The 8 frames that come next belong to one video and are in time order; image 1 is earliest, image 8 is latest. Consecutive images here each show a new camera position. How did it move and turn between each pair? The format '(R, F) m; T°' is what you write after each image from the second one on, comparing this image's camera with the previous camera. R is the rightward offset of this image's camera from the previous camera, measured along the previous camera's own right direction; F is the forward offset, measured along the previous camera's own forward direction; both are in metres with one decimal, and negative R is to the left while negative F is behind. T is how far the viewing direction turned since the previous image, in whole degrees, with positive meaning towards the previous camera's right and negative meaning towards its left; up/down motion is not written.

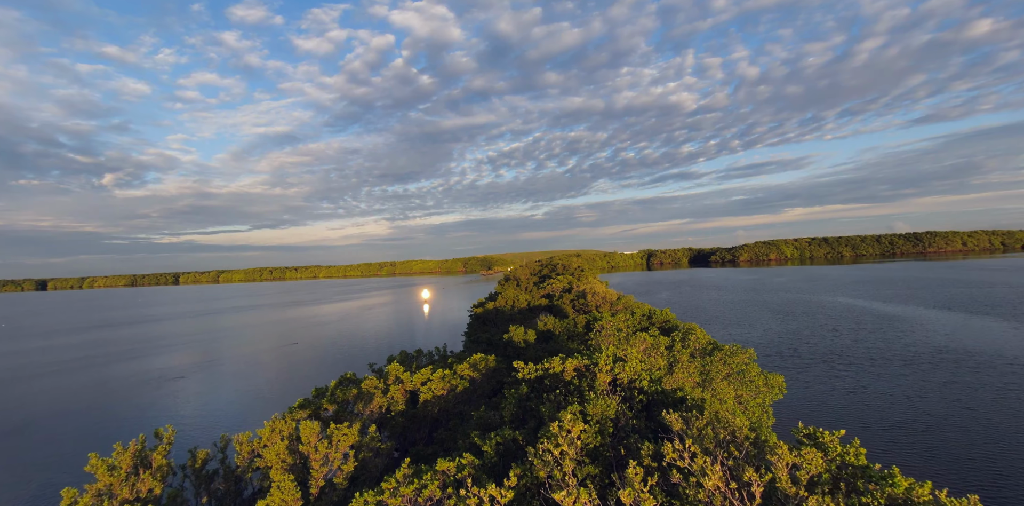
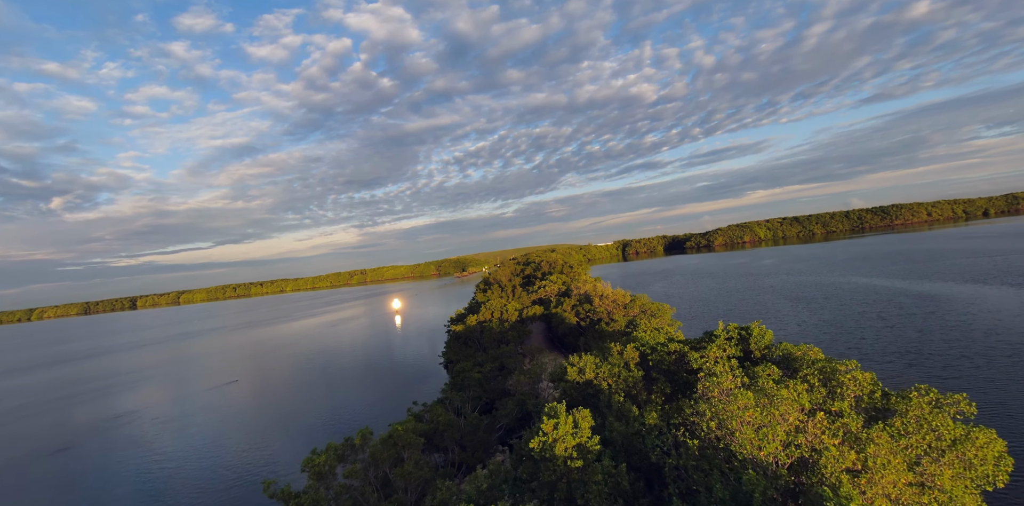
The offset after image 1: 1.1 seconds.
(-0.6, +6.6) m; +3°
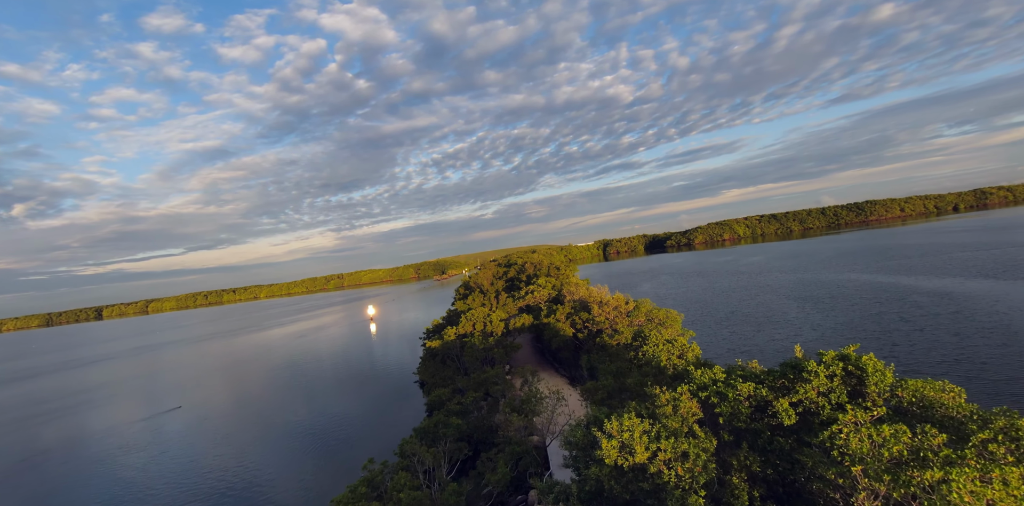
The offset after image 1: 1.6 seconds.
(-0.2, +3.6) m; +2°
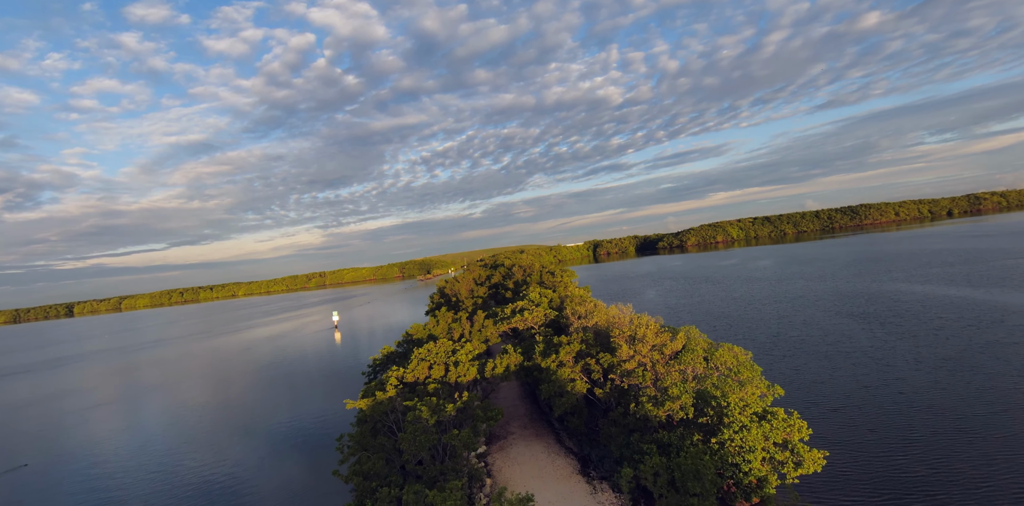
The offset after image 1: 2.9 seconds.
(+0.3, +8.0) m; +1°
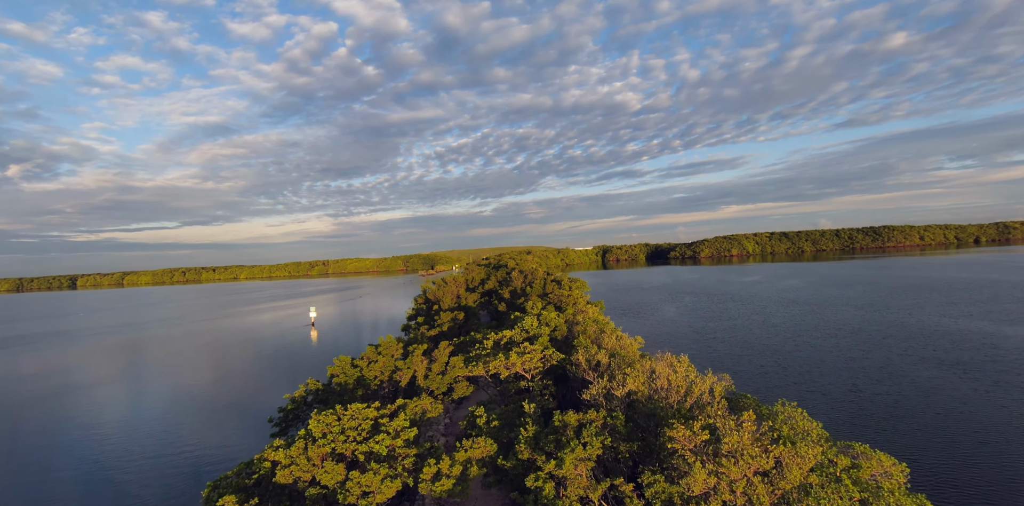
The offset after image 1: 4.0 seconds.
(+0.5, +6.7) m; -1°
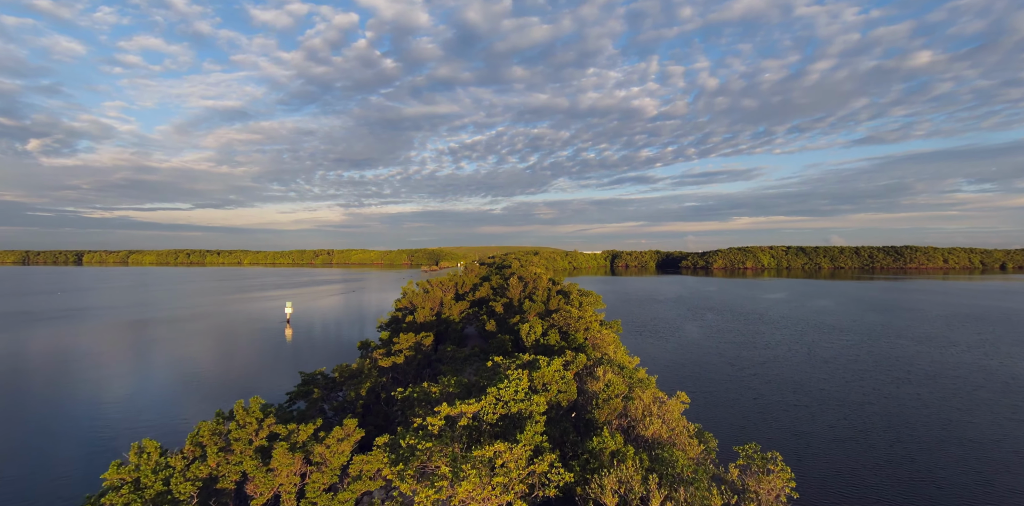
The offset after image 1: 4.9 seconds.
(+0.5, +5.9) m; -1°
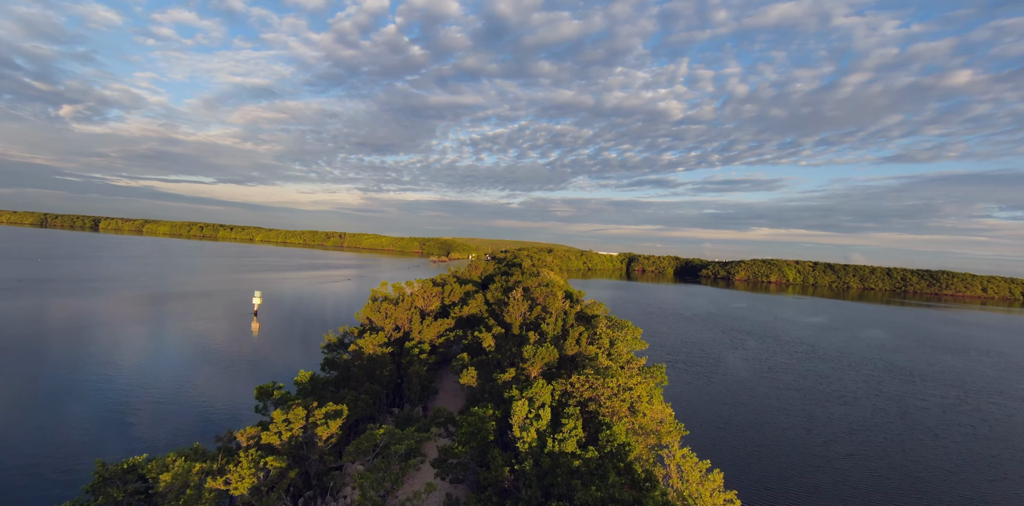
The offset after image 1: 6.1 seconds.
(+0.3, +7.4) m; -2°
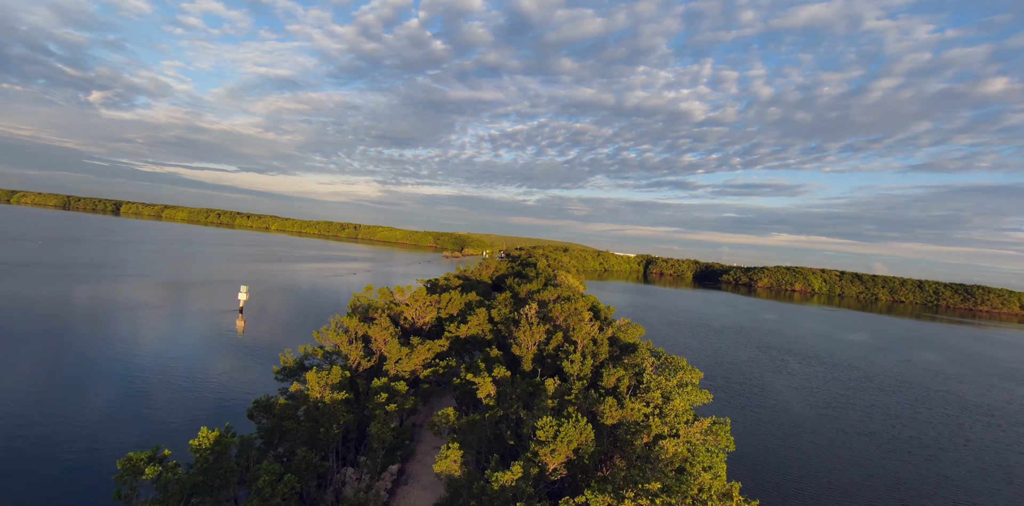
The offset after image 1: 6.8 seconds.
(0.0, +4.5) m; -2°
